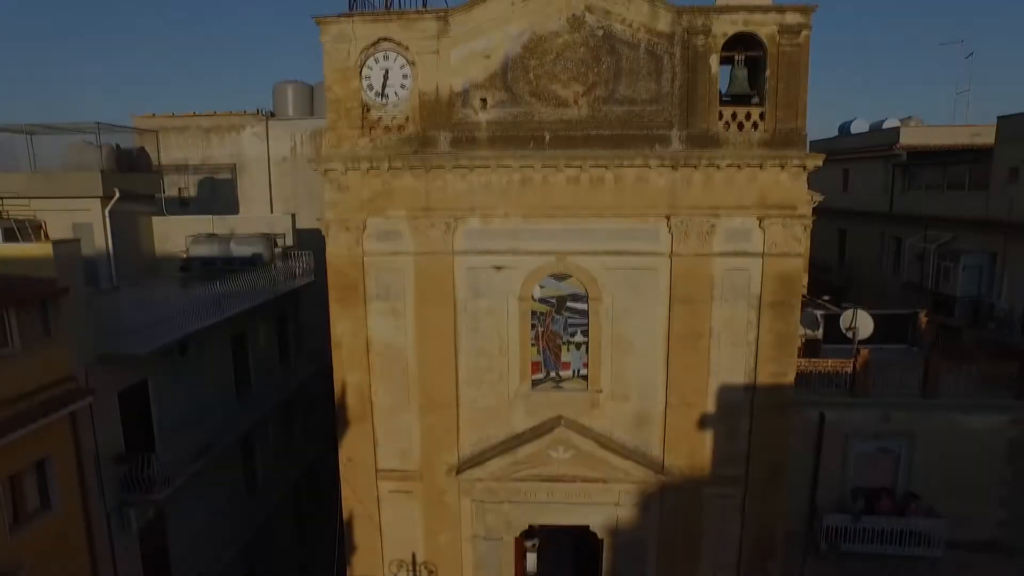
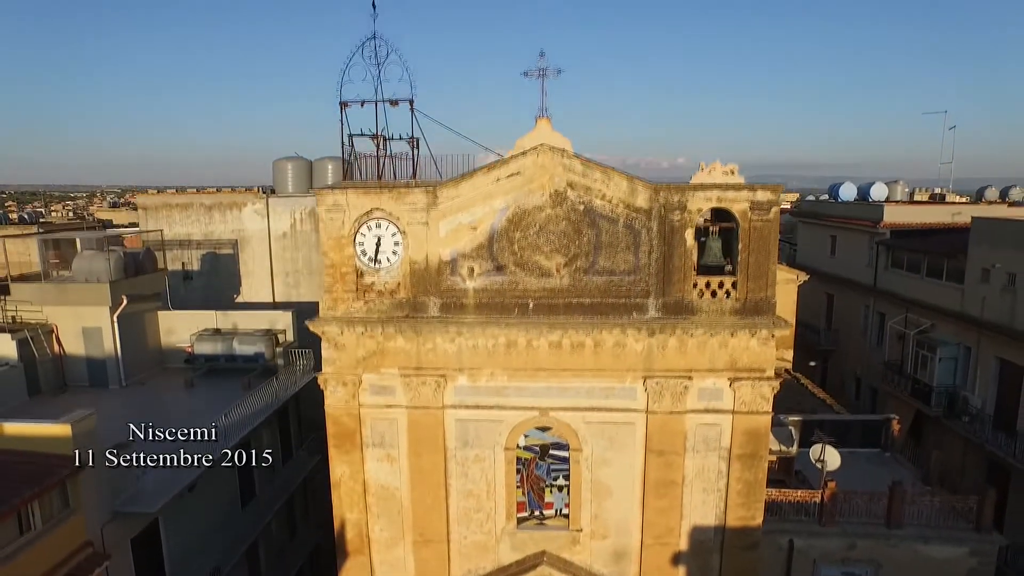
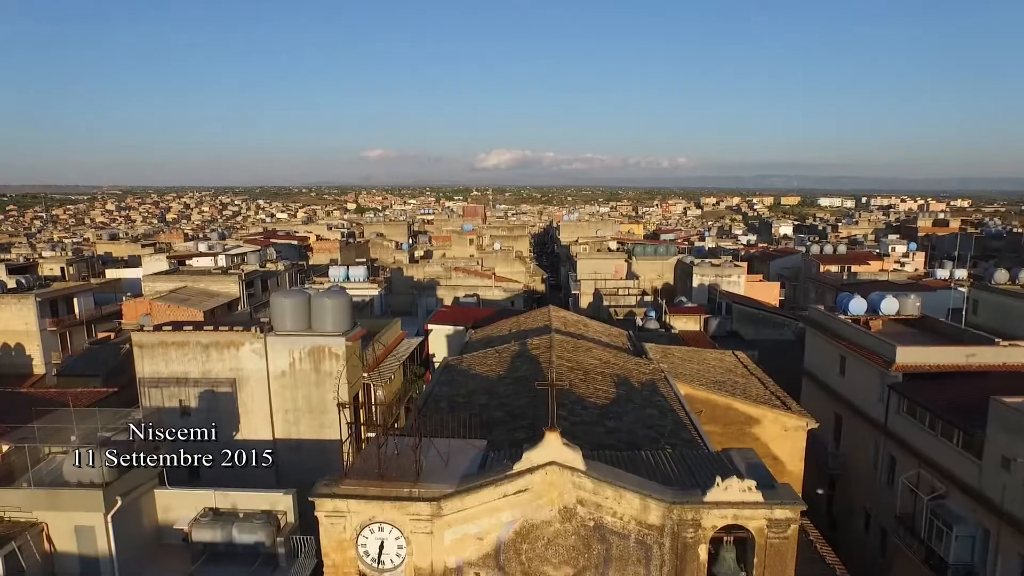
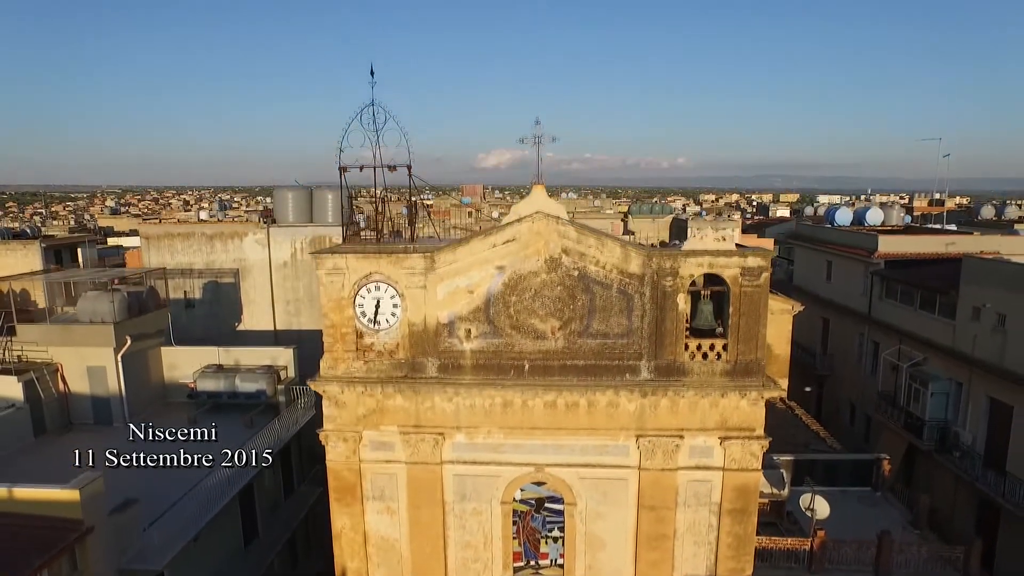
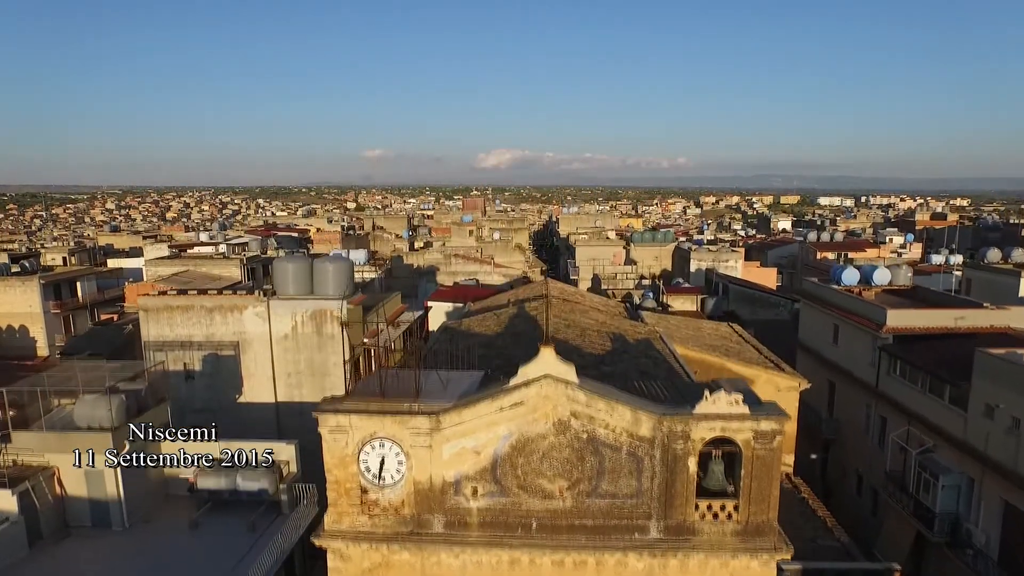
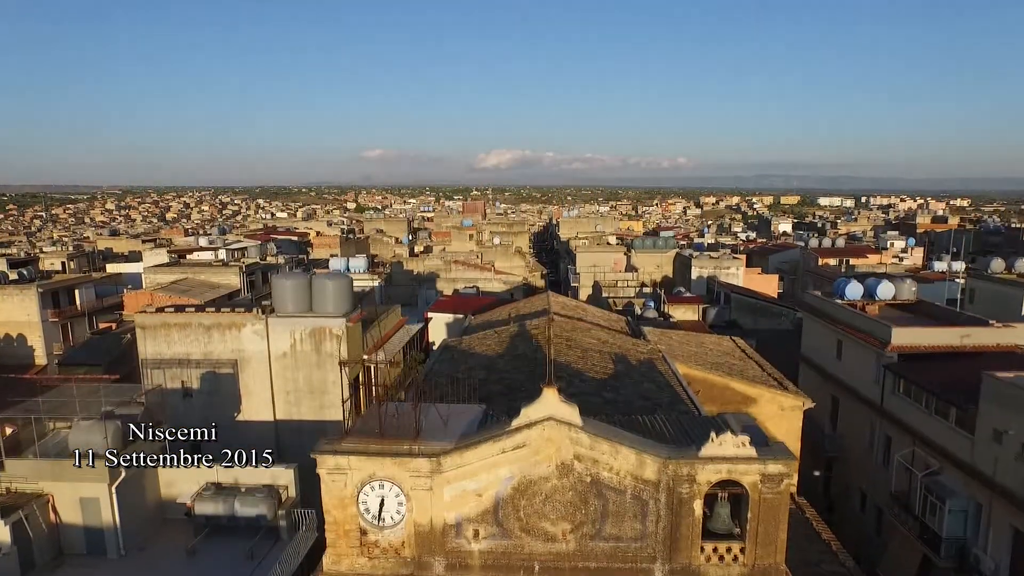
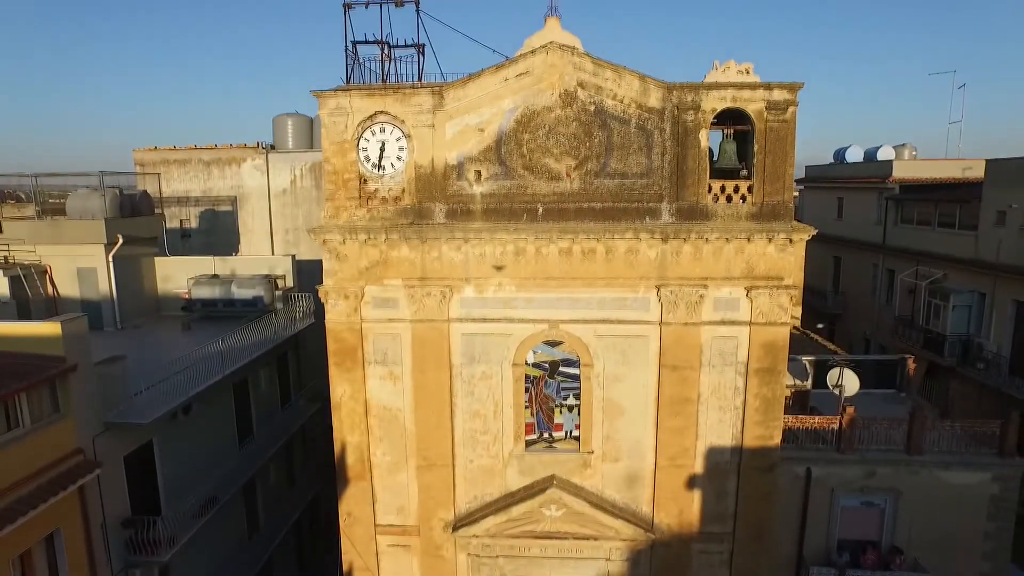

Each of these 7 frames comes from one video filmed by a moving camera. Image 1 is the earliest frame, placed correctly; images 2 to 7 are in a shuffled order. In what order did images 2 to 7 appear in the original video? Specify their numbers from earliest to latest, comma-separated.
7, 2, 4, 5, 6, 3
